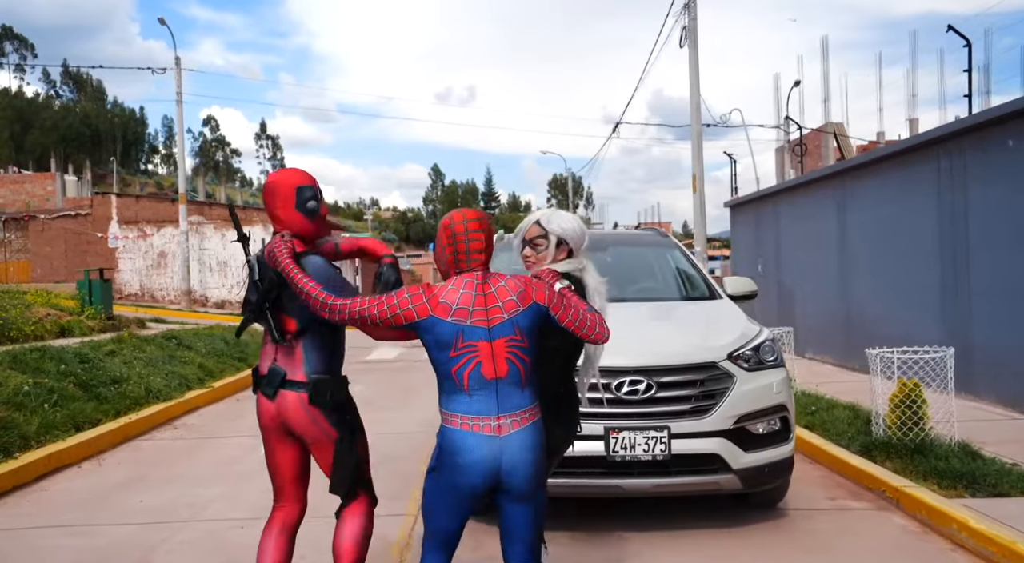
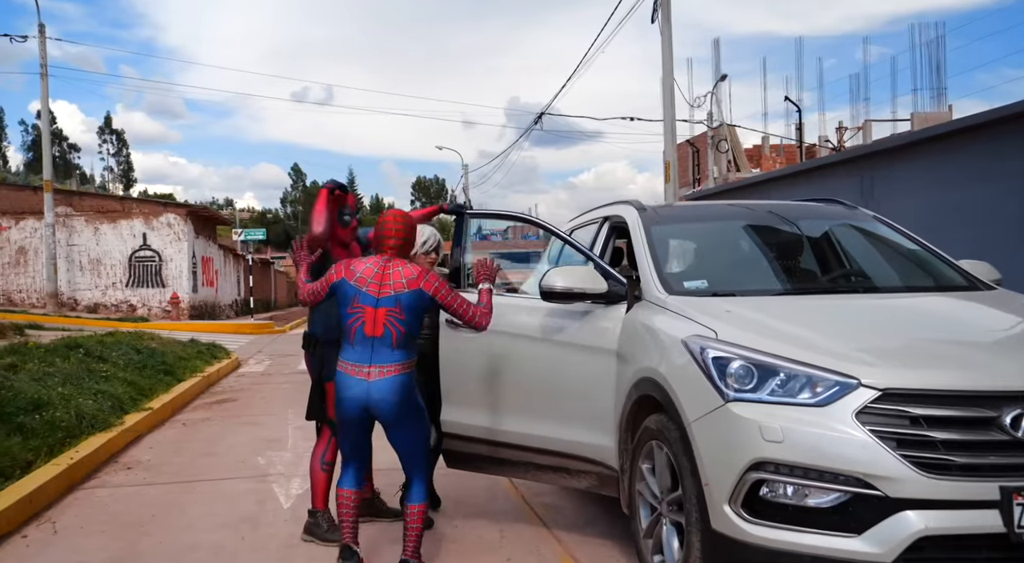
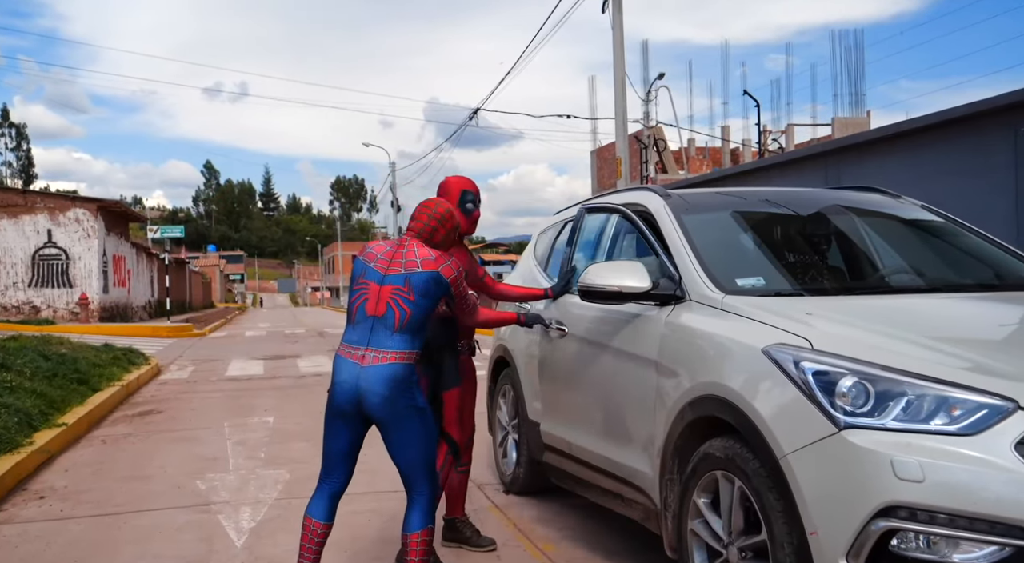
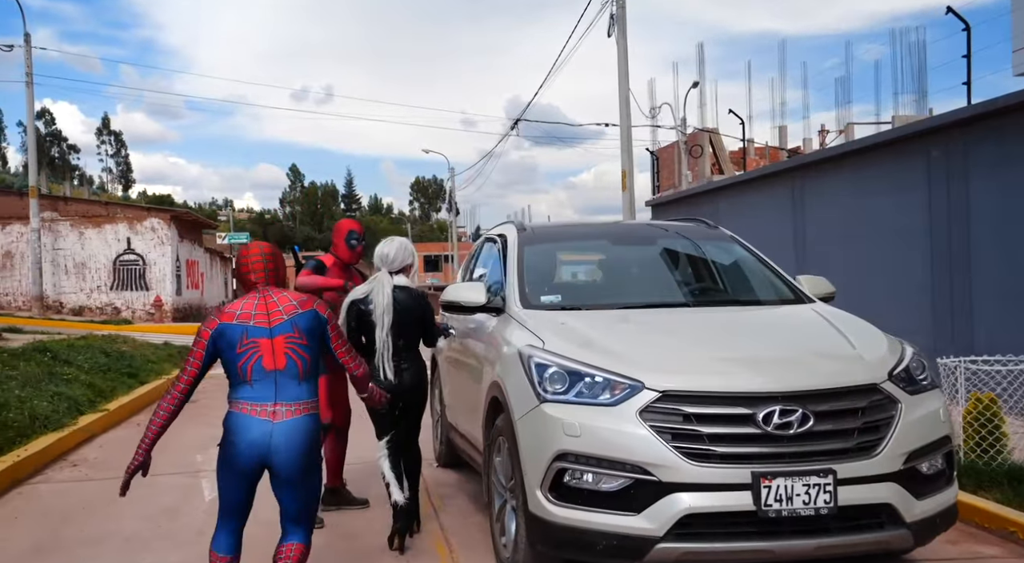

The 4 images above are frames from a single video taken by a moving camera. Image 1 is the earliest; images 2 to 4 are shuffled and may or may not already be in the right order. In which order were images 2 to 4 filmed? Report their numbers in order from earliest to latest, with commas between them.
4, 2, 3
